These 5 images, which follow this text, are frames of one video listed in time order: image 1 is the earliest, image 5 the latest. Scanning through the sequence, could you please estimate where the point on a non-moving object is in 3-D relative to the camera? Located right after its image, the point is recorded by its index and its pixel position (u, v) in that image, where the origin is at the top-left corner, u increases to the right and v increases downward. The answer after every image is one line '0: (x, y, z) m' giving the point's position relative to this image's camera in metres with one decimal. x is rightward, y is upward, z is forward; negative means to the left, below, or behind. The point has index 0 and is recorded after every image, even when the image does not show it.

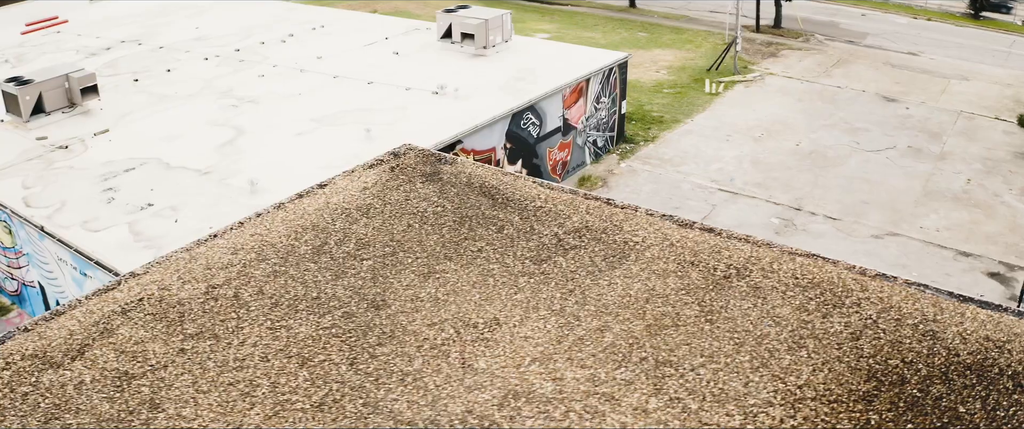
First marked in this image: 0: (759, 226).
0: (+6.0, -0.3, +19.0) m
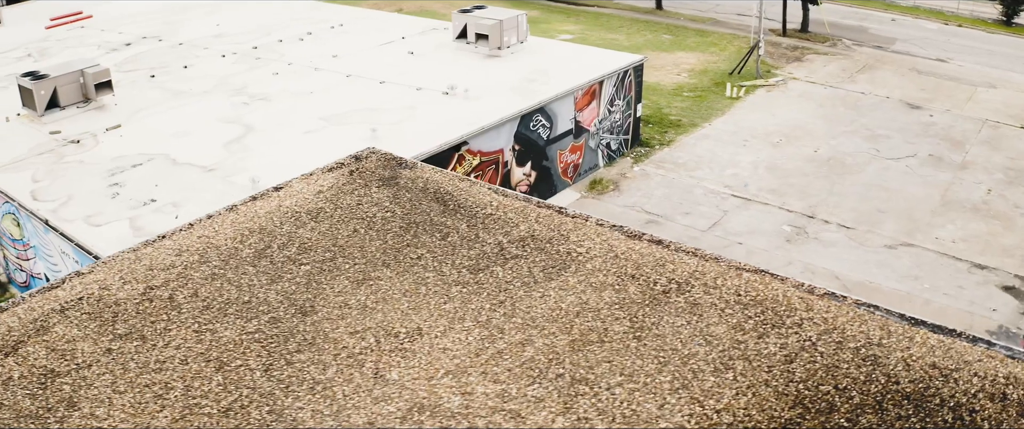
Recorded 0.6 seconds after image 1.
0: (+6.2, -0.4, +18.6) m
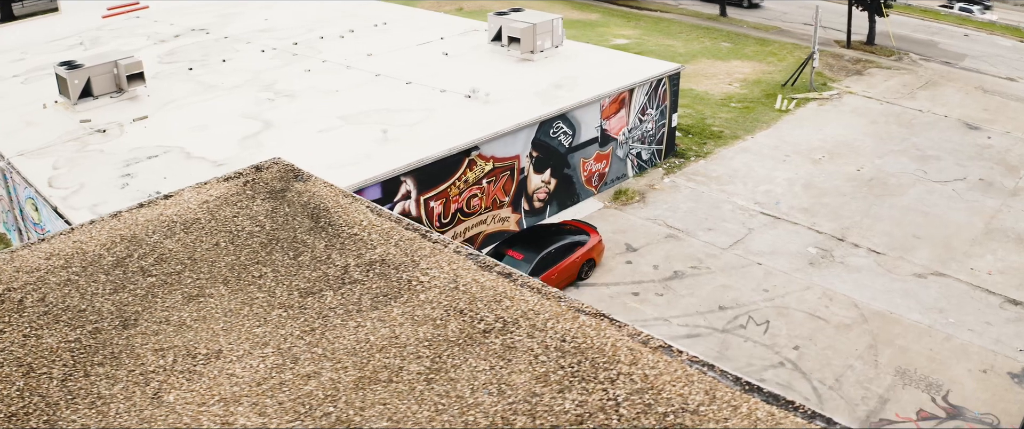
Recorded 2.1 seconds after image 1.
0: (+6.5, -0.9, +17.8) m
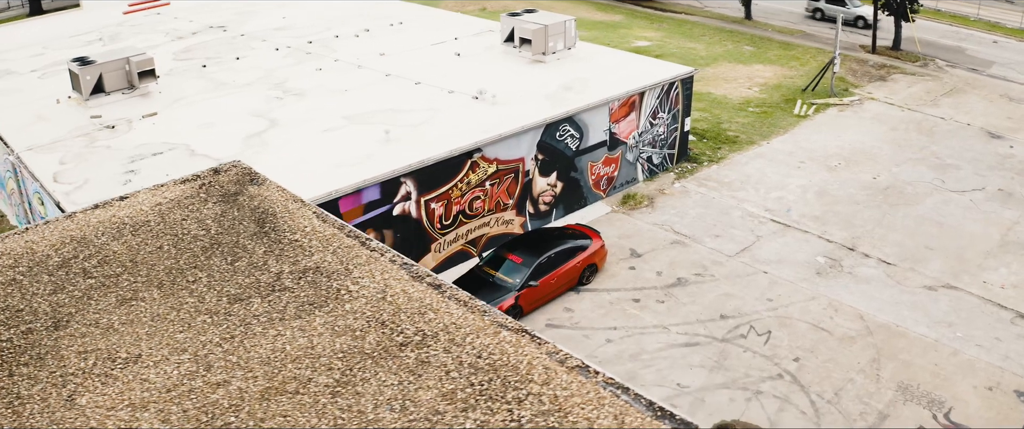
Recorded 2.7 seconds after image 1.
0: (+6.5, -1.1, +17.4) m
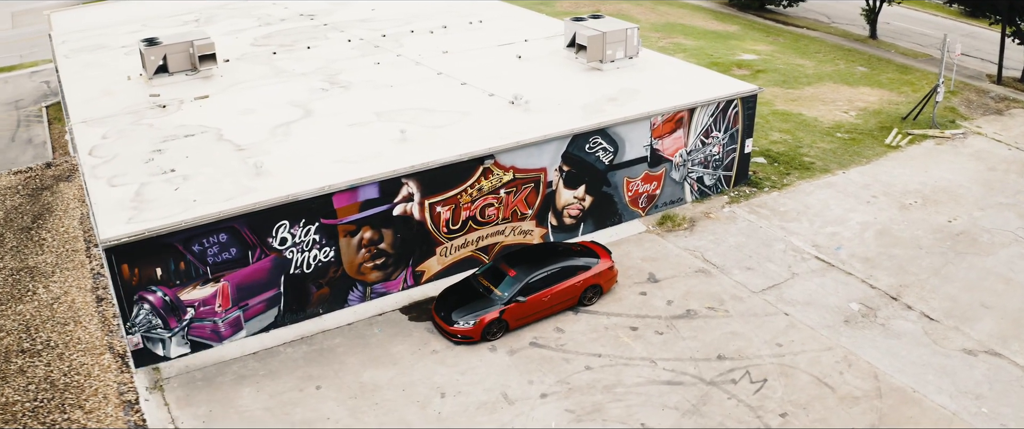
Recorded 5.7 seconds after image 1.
0: (+6.6, -1.9, +16.1) m
